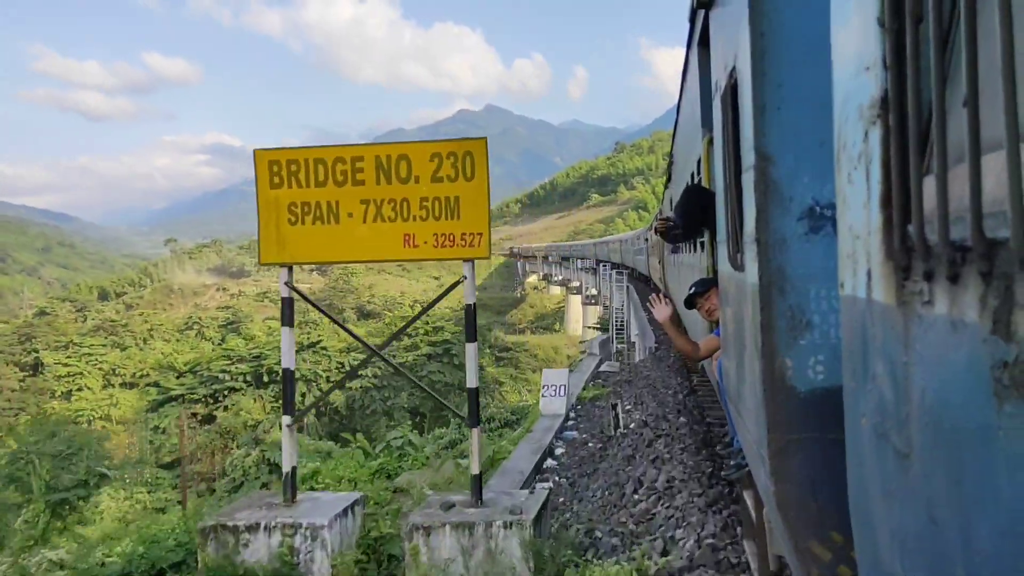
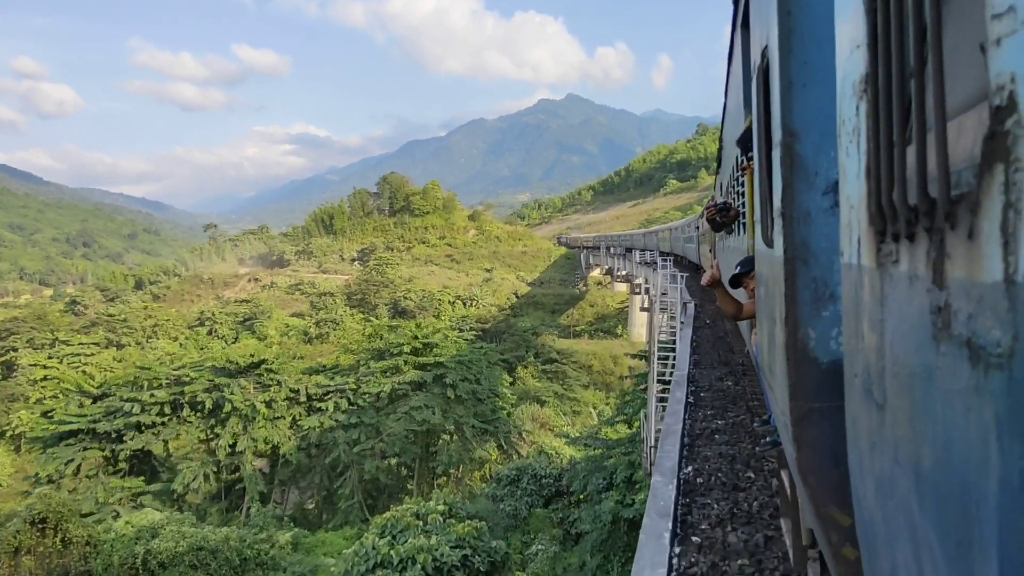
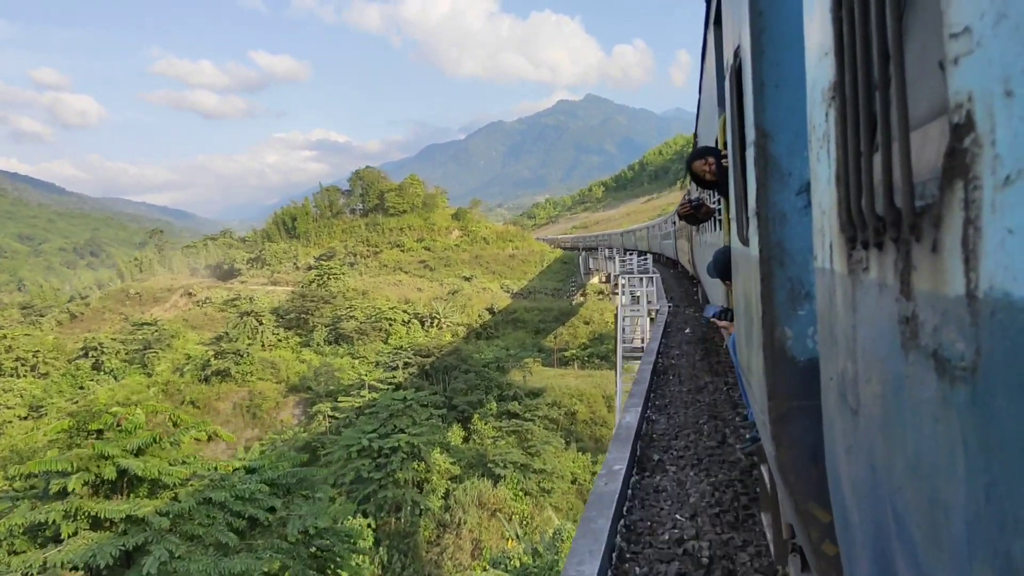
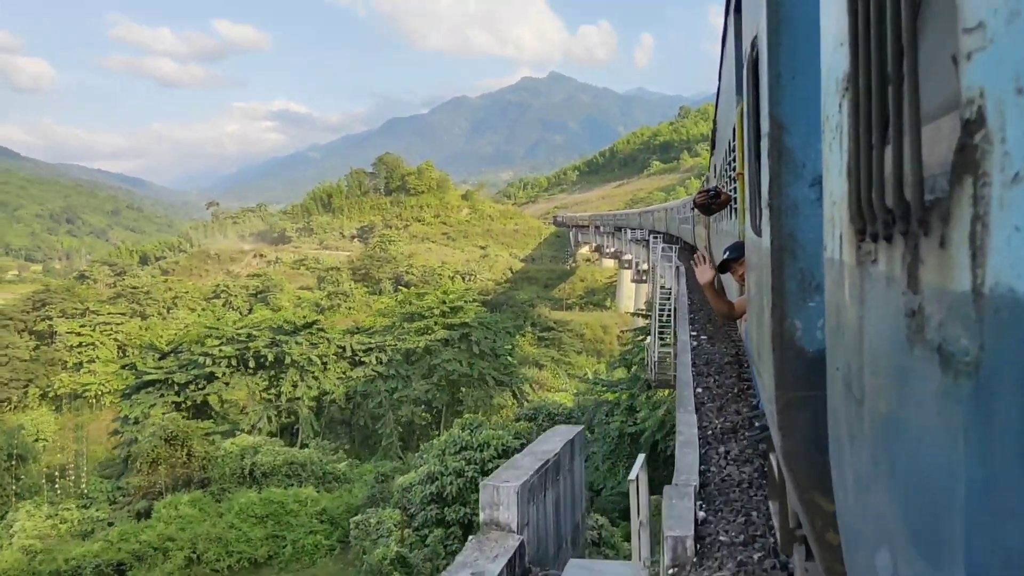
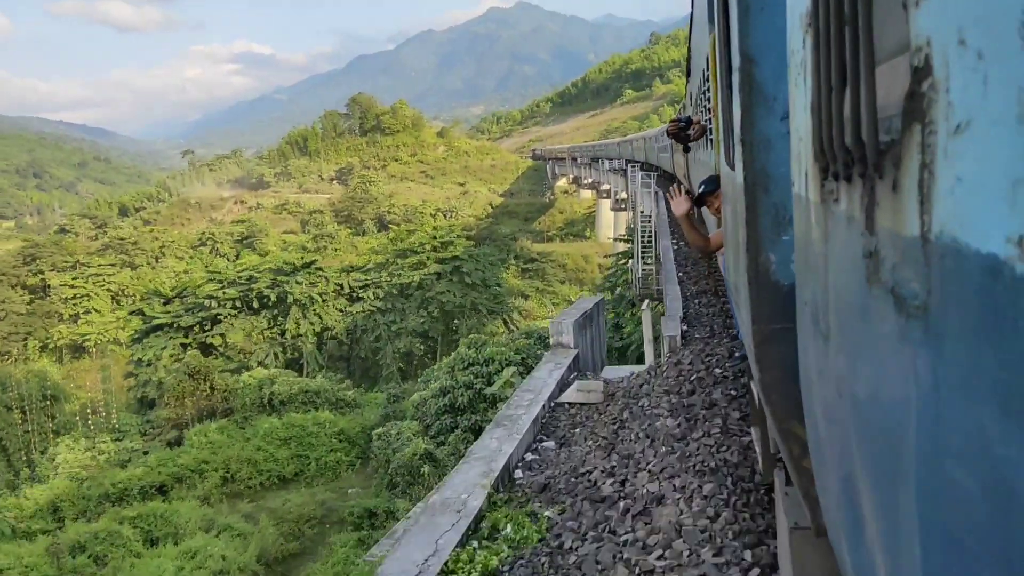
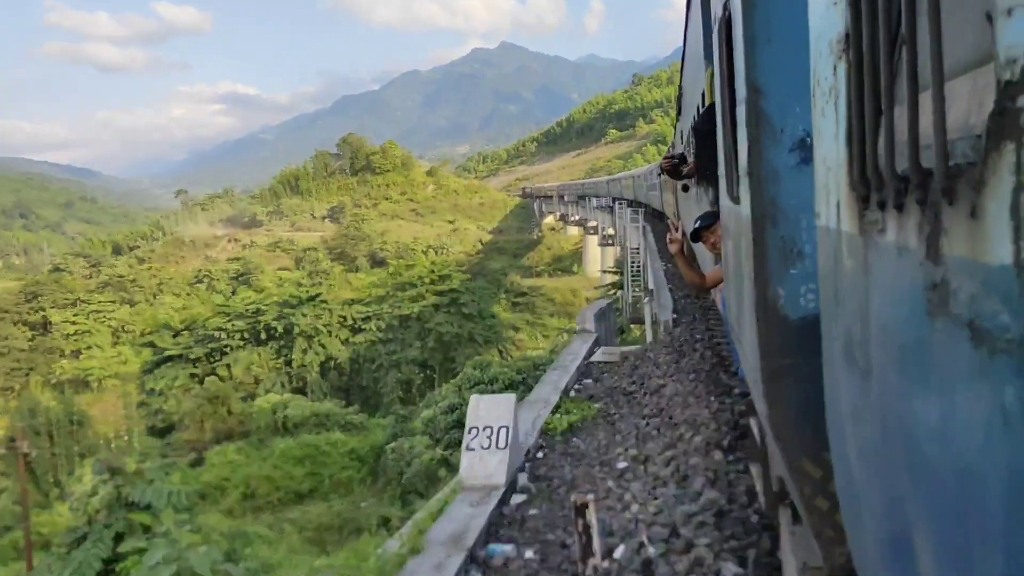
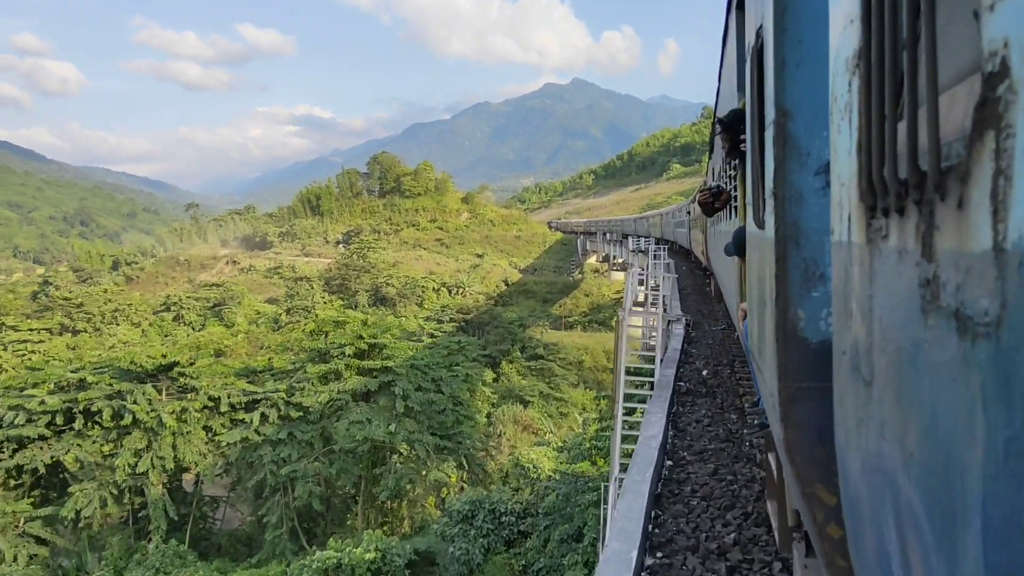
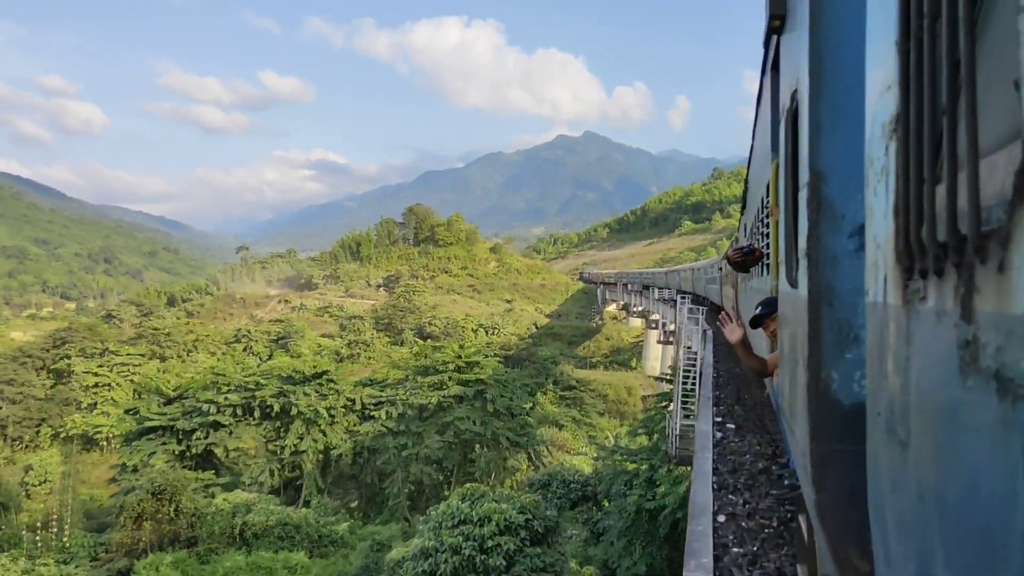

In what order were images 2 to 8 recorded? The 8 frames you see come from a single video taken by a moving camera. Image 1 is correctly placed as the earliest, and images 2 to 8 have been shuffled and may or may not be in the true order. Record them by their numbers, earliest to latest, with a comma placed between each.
6, 5, 4, 8, 2, 7, 3
